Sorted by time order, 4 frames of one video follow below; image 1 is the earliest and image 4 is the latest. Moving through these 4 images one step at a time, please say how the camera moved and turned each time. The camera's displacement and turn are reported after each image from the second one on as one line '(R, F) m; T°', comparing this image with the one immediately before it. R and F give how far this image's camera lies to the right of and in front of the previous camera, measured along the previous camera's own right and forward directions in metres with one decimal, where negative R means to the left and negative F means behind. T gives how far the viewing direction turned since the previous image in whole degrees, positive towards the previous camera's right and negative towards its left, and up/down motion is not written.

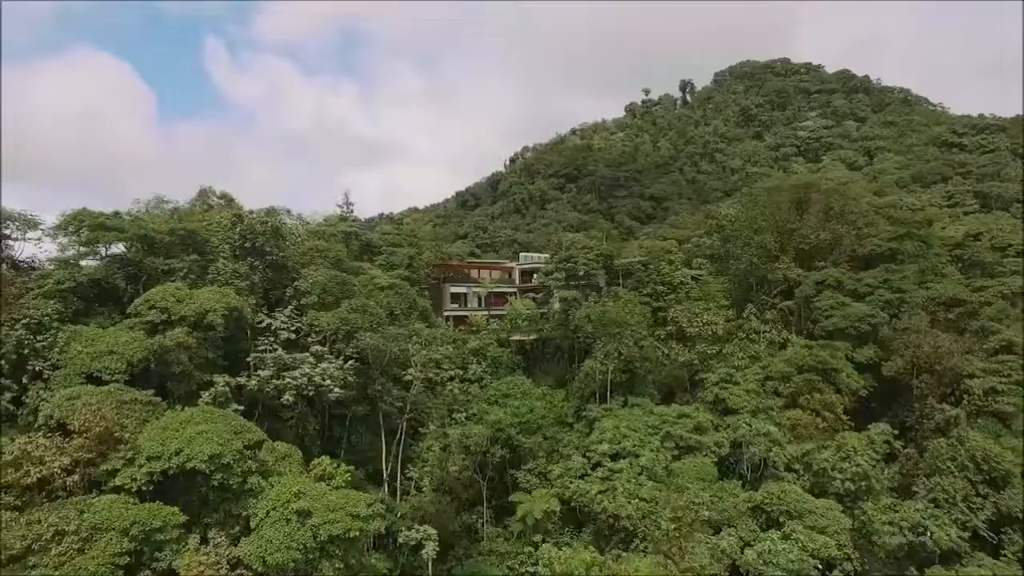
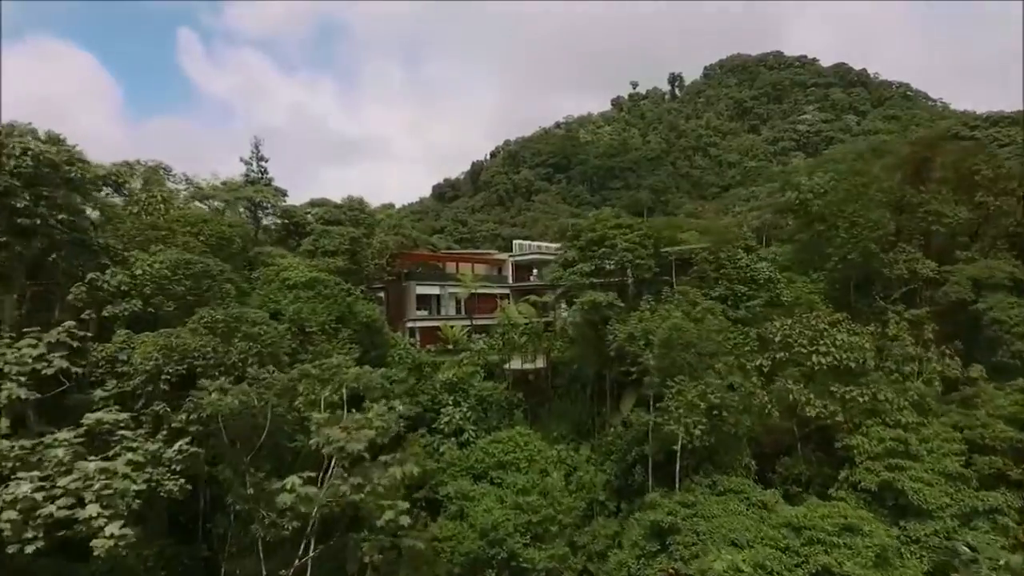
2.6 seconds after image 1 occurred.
(-0.5, +10.0) m; +2°
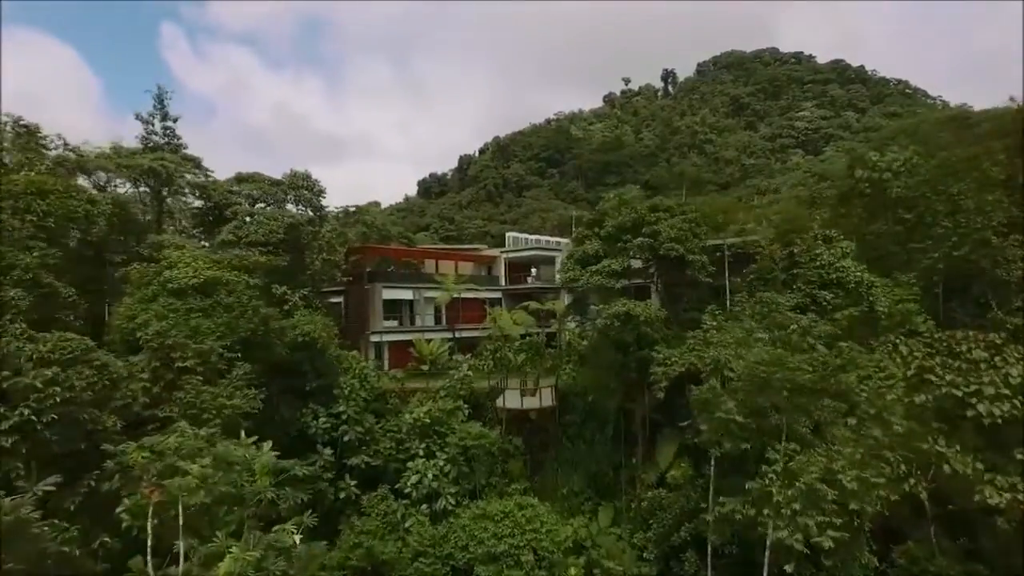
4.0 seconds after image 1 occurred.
(-0.1, +5.2) m; +1°
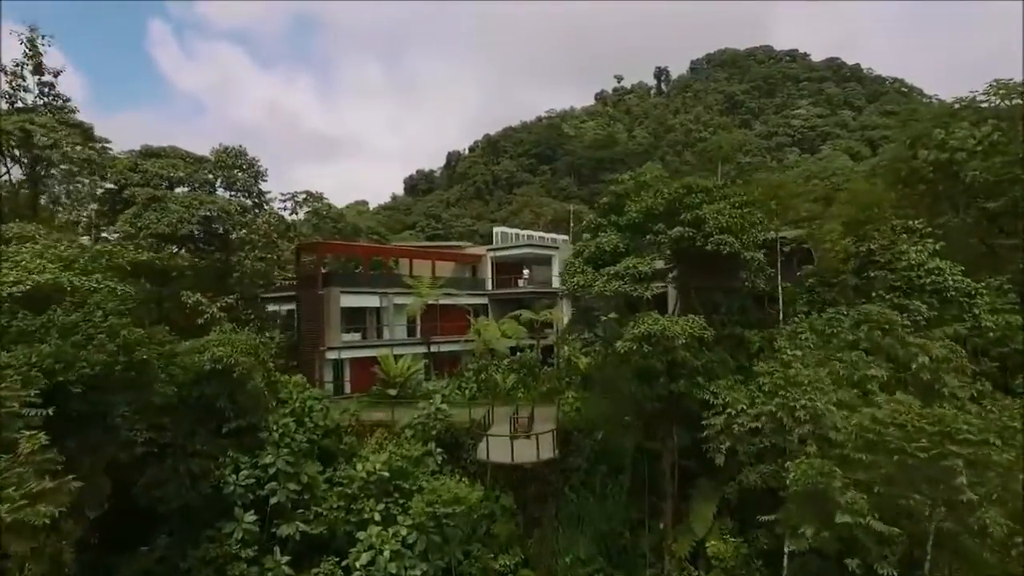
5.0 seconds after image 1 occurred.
(+0.1, +3.5) m; +1°
